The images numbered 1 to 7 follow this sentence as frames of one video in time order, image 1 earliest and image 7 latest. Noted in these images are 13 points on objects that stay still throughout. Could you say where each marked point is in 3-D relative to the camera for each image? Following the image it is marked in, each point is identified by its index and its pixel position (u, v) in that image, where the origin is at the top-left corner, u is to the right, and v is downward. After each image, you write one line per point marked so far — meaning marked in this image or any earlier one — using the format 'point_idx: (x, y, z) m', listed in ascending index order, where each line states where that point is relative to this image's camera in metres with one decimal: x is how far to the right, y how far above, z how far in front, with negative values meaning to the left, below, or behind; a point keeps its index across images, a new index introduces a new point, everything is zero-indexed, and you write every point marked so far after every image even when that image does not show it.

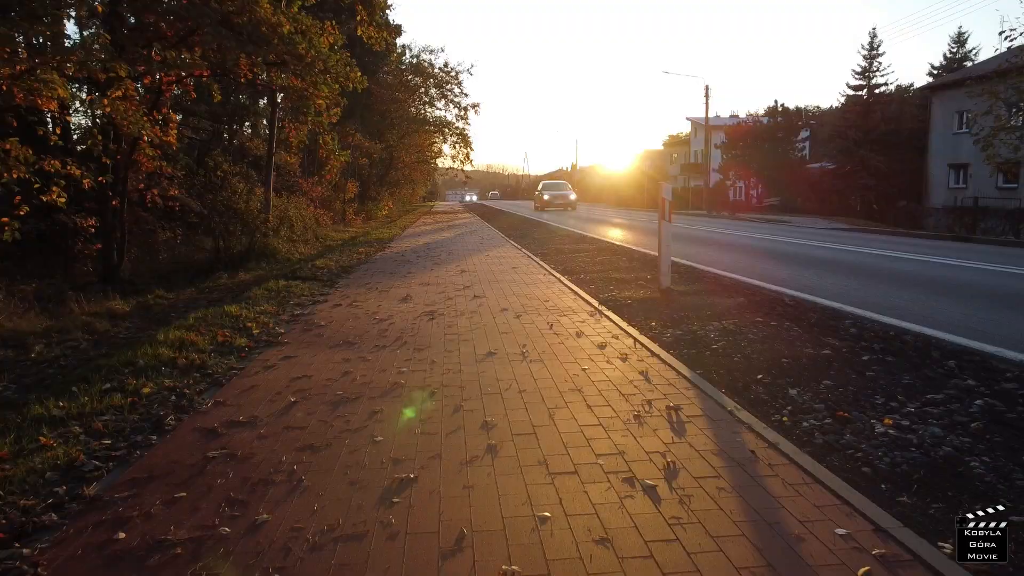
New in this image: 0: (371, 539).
0: (-0.7, -1.3, +3.1) m
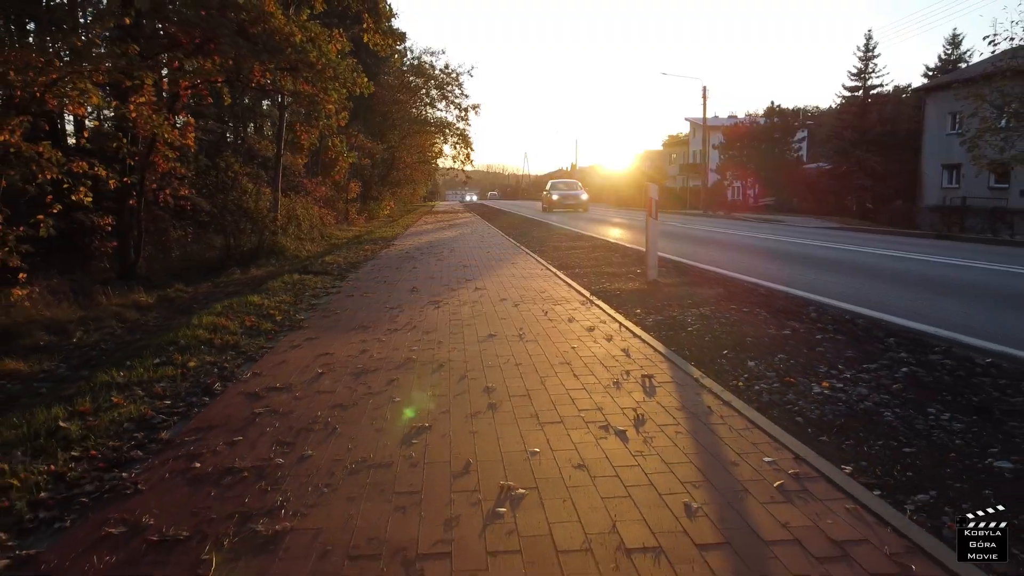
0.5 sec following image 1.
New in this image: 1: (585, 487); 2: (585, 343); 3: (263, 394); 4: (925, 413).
0: (-0.8, -1.2, +4.0) m
1: (+0.4, -1.2, +3.7) m
2: (+0.8, -0.6, +7.0) m
3: (-2.2, -0.9, +5.4) m
4: (+3.1, -0.9, +4.5) m
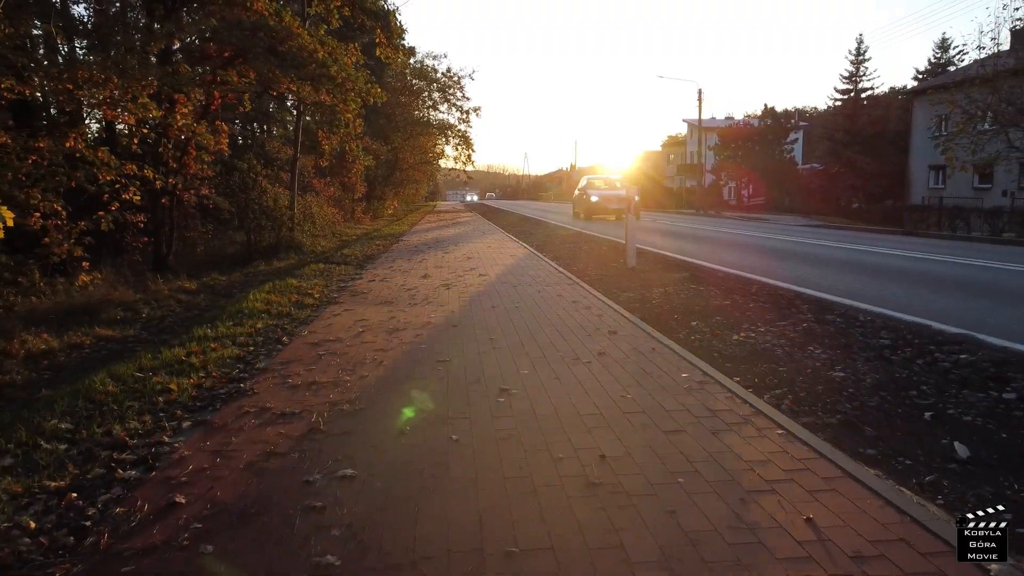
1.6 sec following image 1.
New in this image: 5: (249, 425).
0: (-0.8, -0.9, +5.7) m
1: (+0.4, -0.9, +5.4) m
2: (+0.8, -0.3, +8.7) m
3: (-2.3, -0.7, +7.2) m
4: (+3.1, -0.6, +6.2) m
5: (-2.1, -1.1, +4.7) m
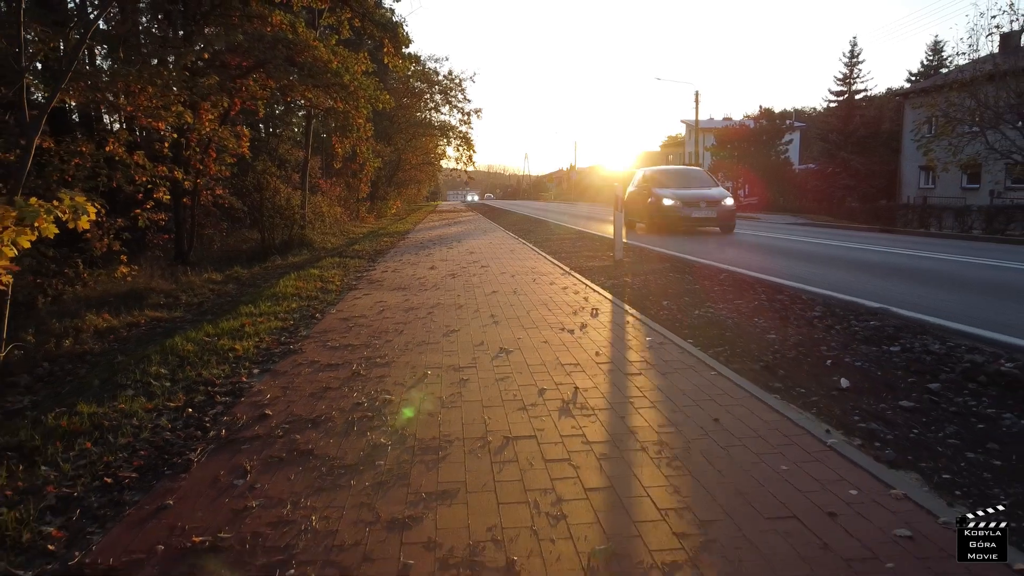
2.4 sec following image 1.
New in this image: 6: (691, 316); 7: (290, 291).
0: (-0.8, -0.6, +7.1) m
1: (+0.4, -0.7, +6.8) m
2: (+0.8, -0.1, +10.1) m
3: (-2.3, -0.4, +8.5) m
4: (+3.0, -0.4, +7.6) m
5: (-2.1, -0.8, +6.0) m
6: (+2.4, -0.4, +8.0) m
7: (-3.9, -0.1, +10.6) m
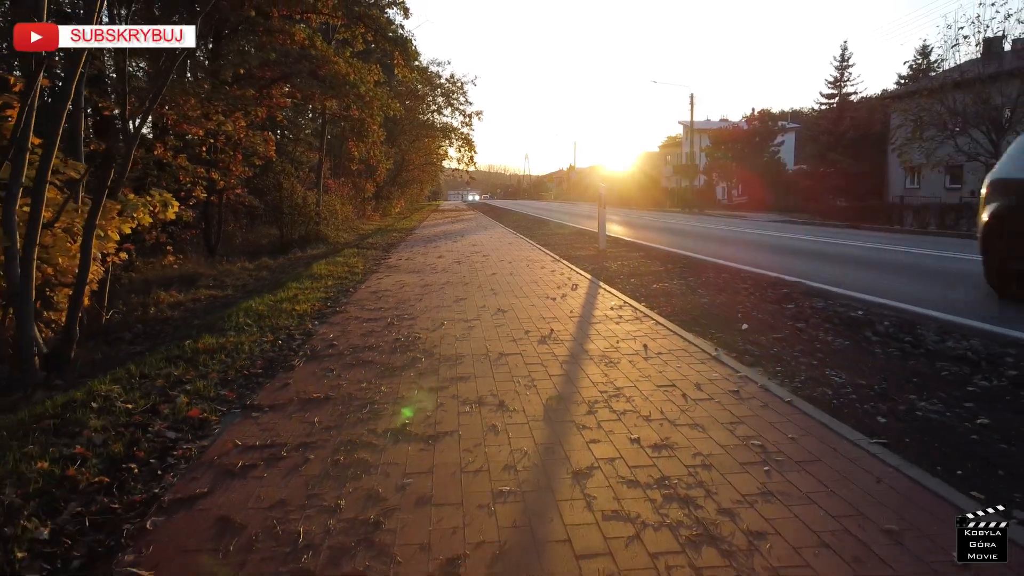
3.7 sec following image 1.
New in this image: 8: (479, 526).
0: (-0.9, -0.3, +9.1) m
1: (+0.3, -0.3, +8.8) m
2: (+0.7, +0.3, +12.2) m
3: (-2.4, -0.1, +10.6) m
4: (+3.0, -0.1, +9.7) m
5: (-2.2, -0.5, +8.1) m
6: (+2.3, 0.0, +10.1) m
7: (-4.0, +0.3, +12.7) m
8: (-0.2, -1.2, +3.1) m
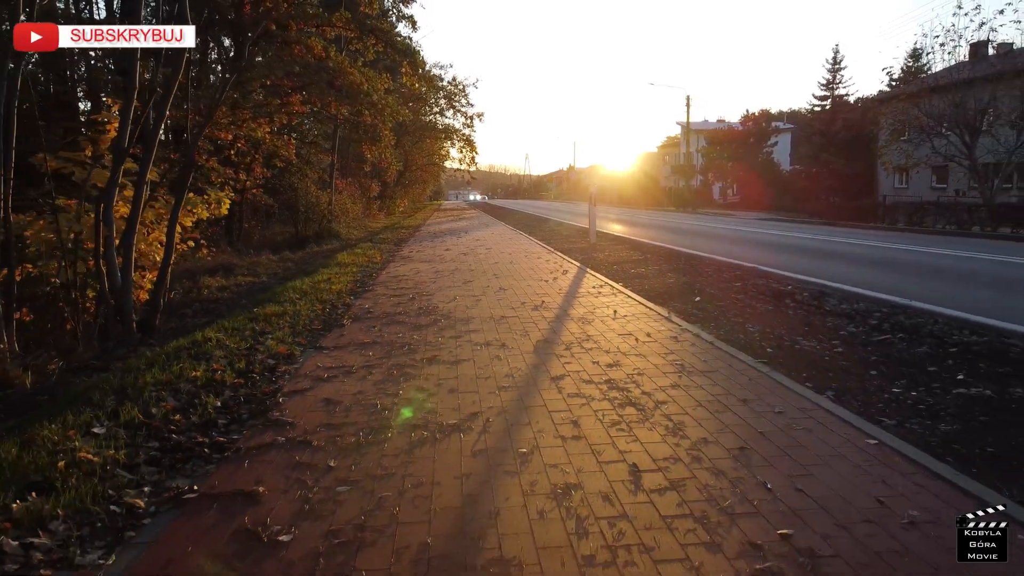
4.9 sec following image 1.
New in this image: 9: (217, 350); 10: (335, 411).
0: (-0.9, 0.0, +11.0) m
1: (+0.3, 0.0, +10.7) m
2: (+0.7, +0.6, +14.0) m
3: (-2.4, +0.2, +12.4) m
4: (+3.0, +0.3, +11.5) m
5: (-2.2, -0.2, +10.0) m
6: (+2.3, +0.3, +11.9) m
7: (-4.0, +0.6, +14.6) m
8: (-0.2, -0.9, +5.0) m
9: (-3.1, -0.6, +6.2) m
10: (-1.4, -1.0, +4.8) m
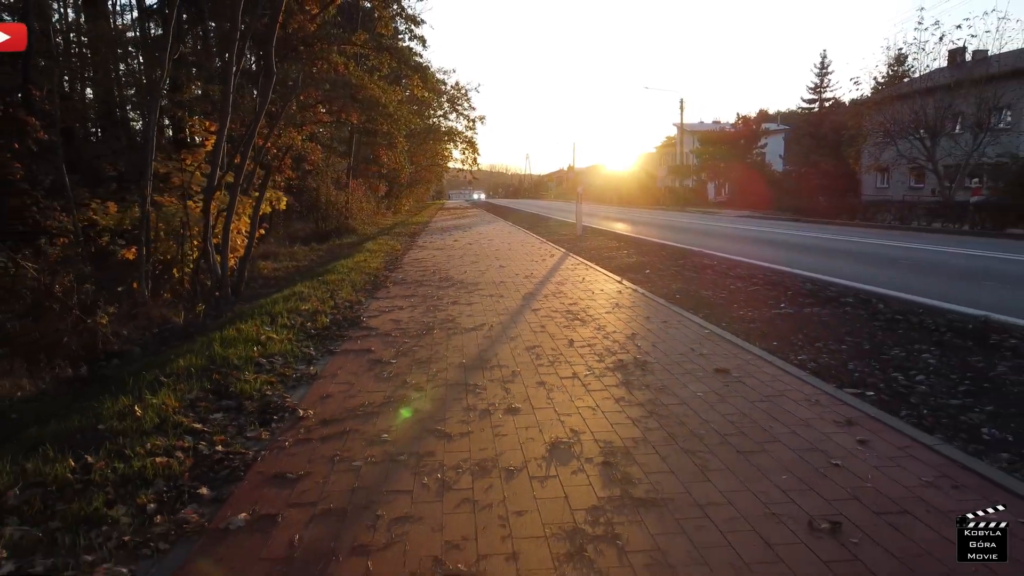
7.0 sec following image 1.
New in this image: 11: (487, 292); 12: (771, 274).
0: (-1.0, +0.5, +14.1) m
1: (+0.2, +0.5, +13.8) m
2: (+0.7, +1.1, +17.1) m
3: (-2.4, +0.8, +15.5) m
4: (+2.9, +0.8, +14.6) m
5: (-2.2, +0.4, +13.1) m
6: (+2.3, +0.8, +15.0) m
7: (-4.1, +1.1, +17.7) m
8: (-0.3, -0.4, +8.1) m
9: (-3.1, -0.1, +9.4) m
10: (-1.5, -0.5, +7.9) m
11: (-0.4, -0.1, +9.9) m
12: (+4.6, +0.3, +10.6) m
